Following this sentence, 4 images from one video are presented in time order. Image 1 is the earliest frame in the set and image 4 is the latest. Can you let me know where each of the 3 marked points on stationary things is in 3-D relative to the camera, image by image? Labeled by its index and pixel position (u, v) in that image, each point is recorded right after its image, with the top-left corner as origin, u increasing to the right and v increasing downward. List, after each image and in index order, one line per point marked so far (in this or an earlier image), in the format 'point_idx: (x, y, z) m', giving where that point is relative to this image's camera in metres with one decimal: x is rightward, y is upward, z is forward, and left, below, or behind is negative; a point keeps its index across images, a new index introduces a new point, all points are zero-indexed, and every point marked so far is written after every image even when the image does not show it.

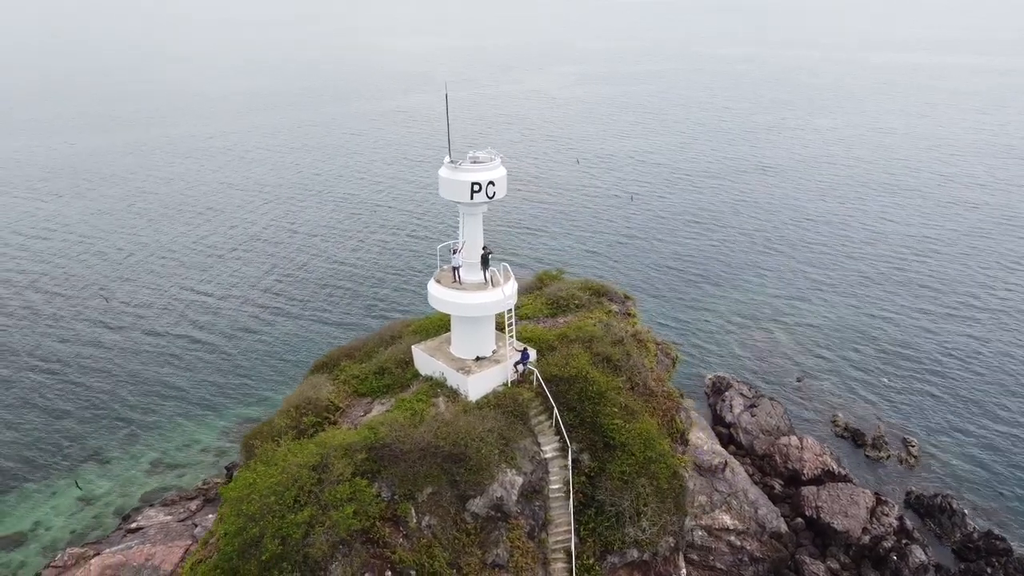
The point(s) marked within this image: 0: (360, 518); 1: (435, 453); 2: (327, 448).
0: (-3.4, -5.1, +18.1) m
1: (-1.9, -4.0, +19.7) m
2: (-4.6, -3.8, +19.3) m
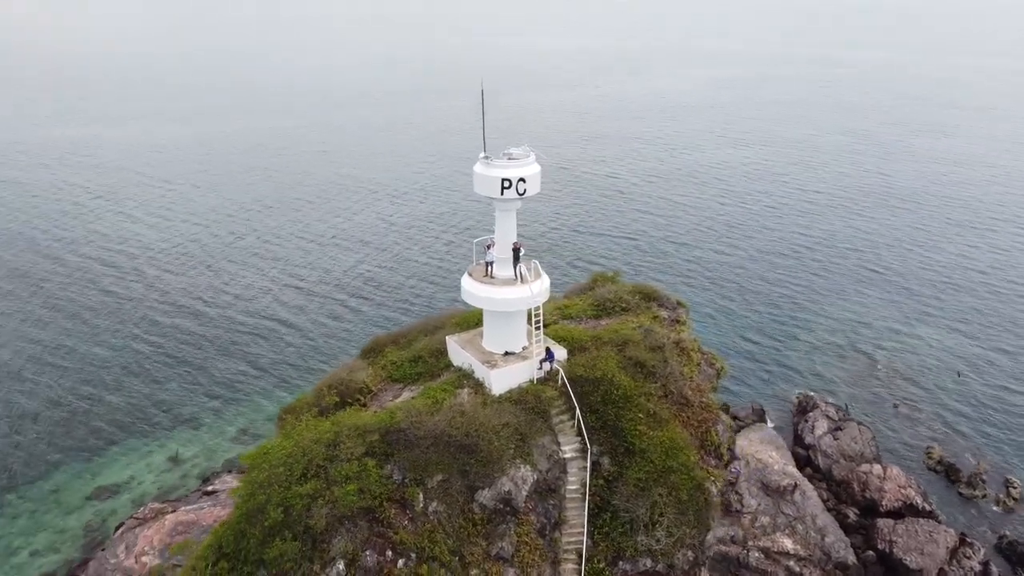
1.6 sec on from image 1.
0: (-3.4, -4.8, +18.8) m
1: (-1.6, -3.8, +20.1) m
2: (-4.3, -3.5, +20.2) m
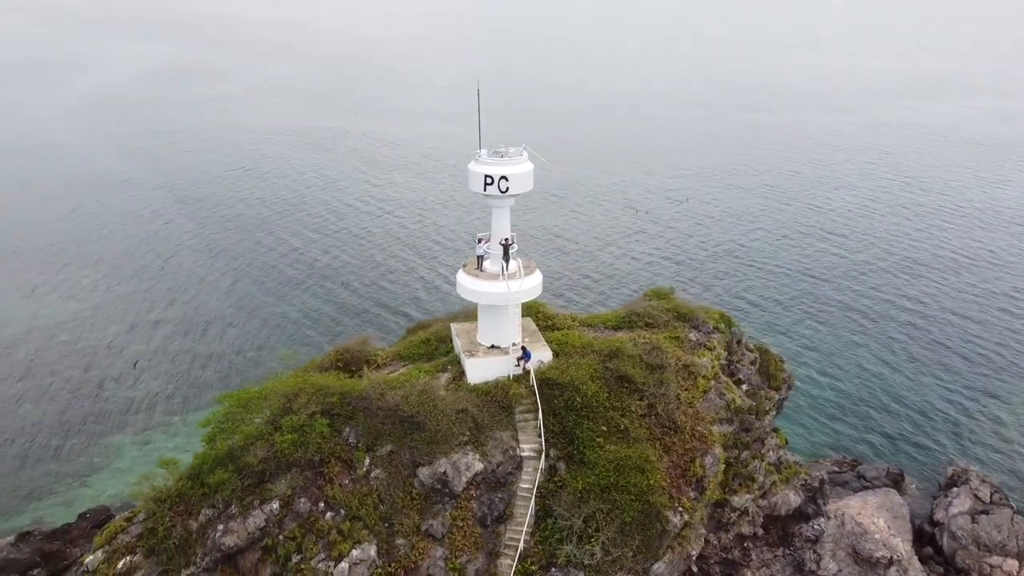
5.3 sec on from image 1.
0: (-5.1, -4.1, +20.7) m
1: (-2.9, -3.4, +21.4) m
2: (-5.4, -2.7, +22.3) m
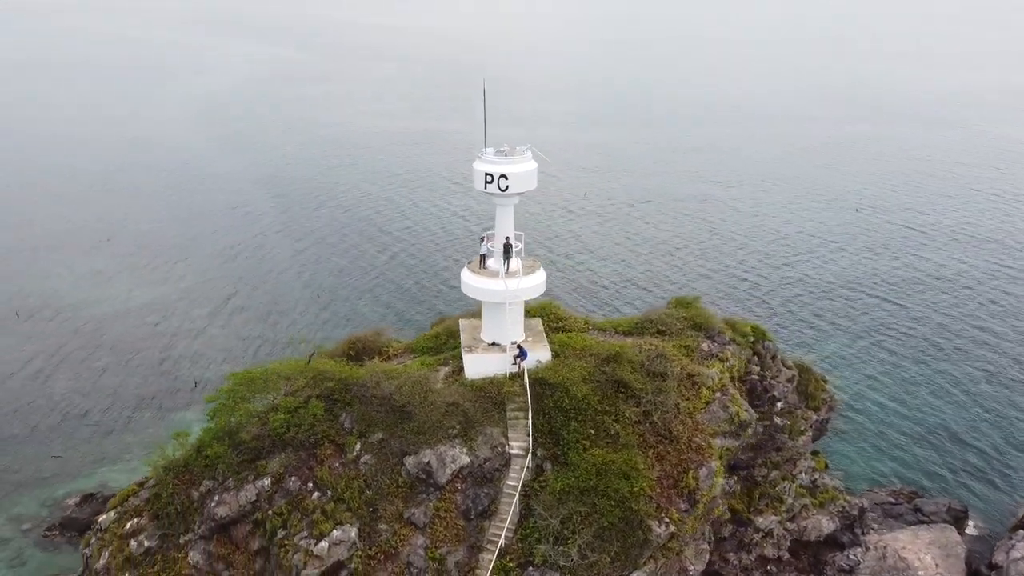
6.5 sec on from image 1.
0: (-5.5, -3.8, +21.5) m
1: (-3.2, -3.2, +21.9) m
2: (-5.5, -2.4, +23.2) m
